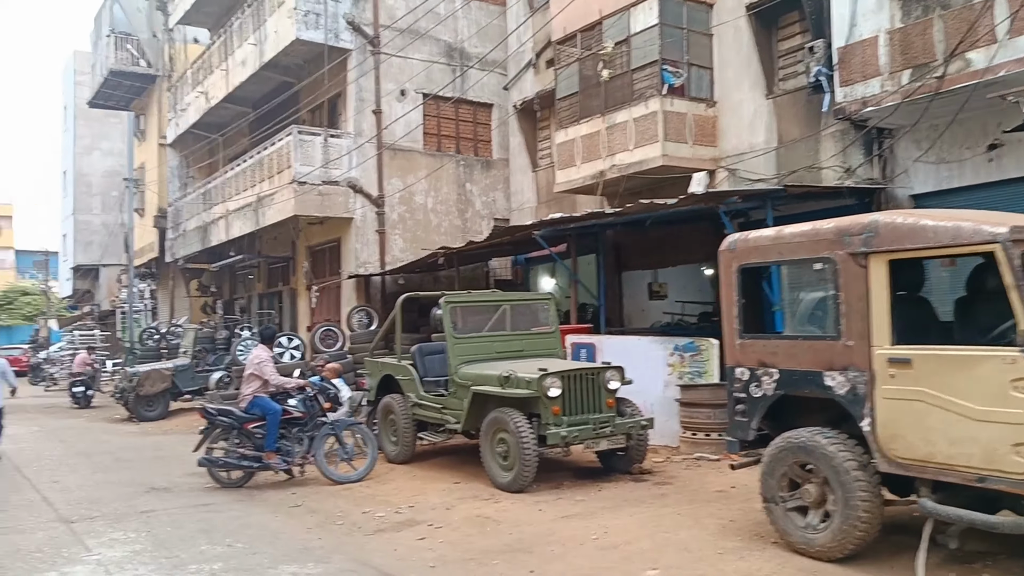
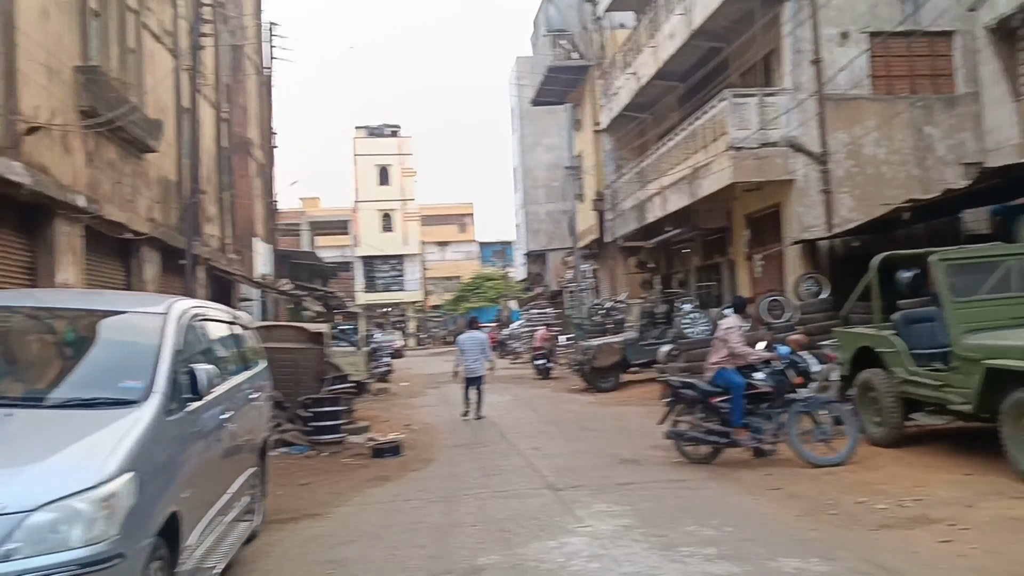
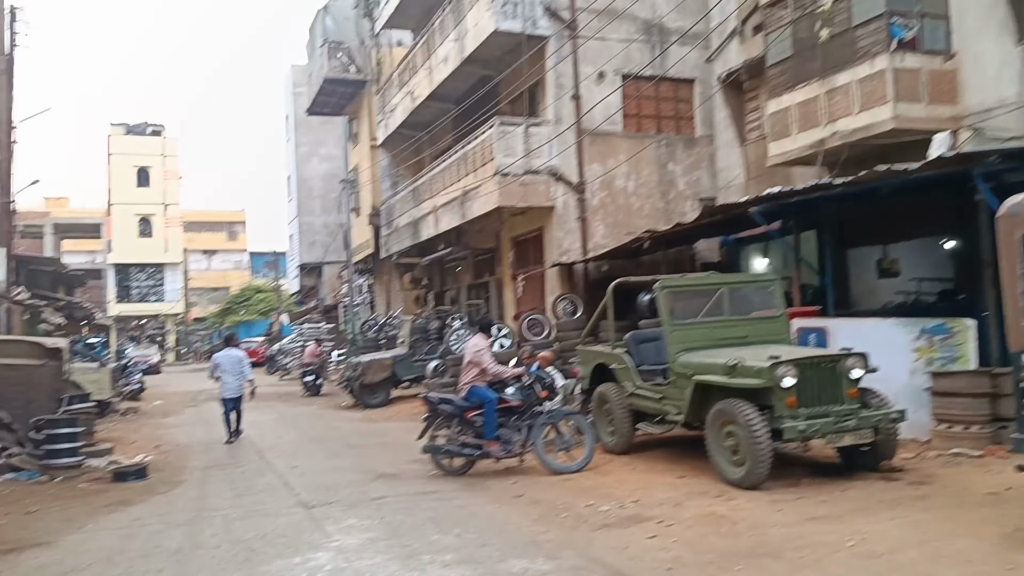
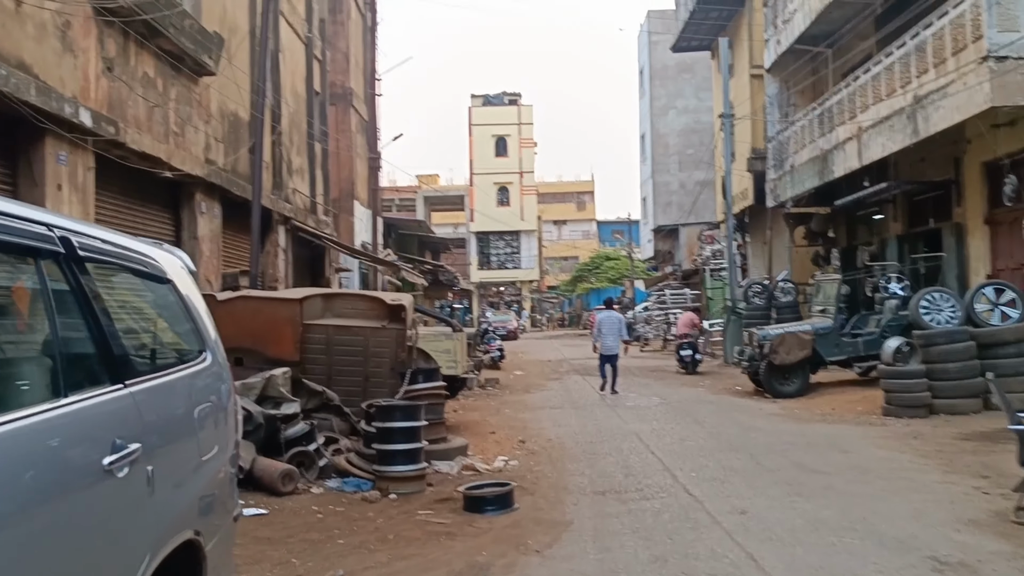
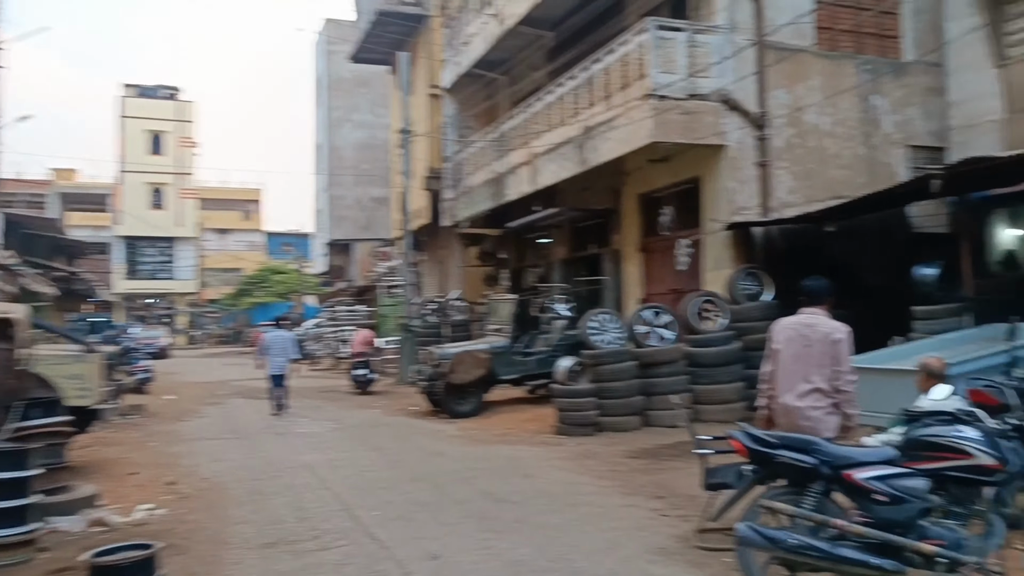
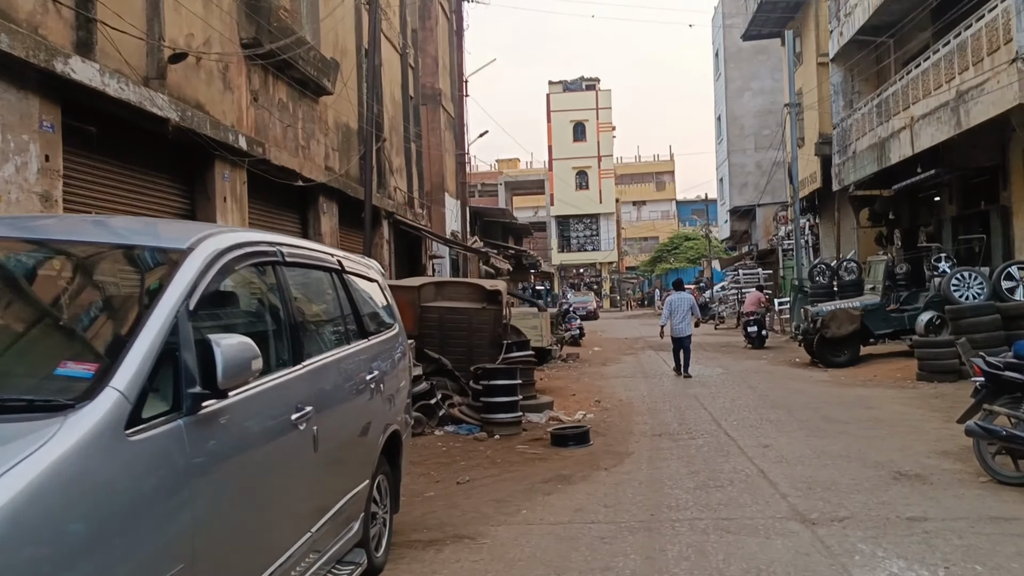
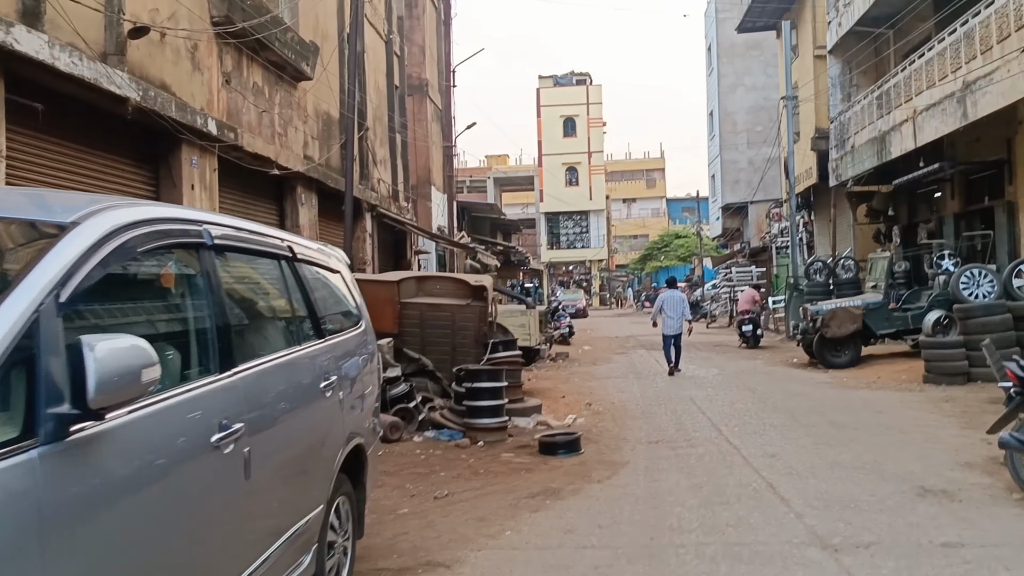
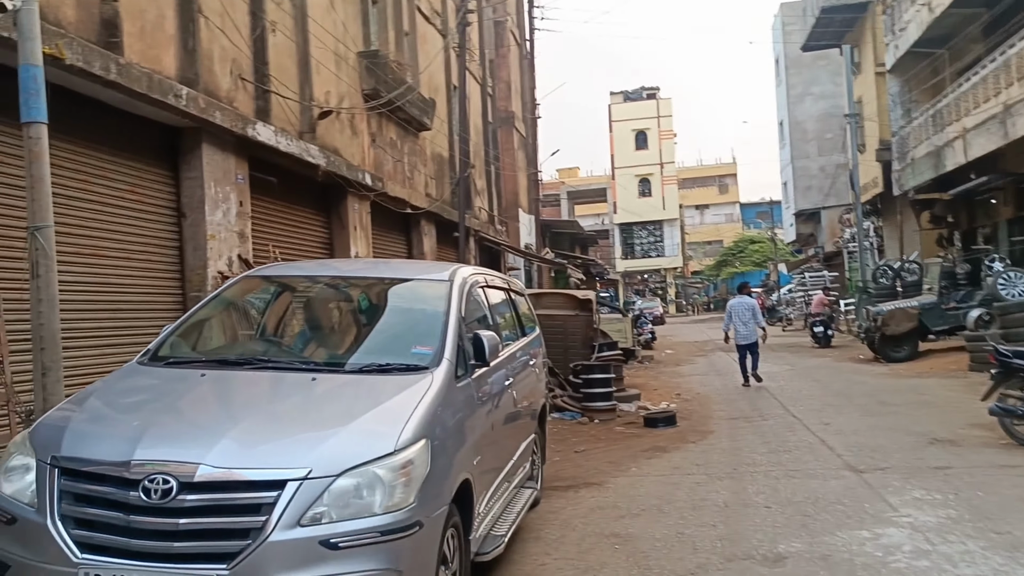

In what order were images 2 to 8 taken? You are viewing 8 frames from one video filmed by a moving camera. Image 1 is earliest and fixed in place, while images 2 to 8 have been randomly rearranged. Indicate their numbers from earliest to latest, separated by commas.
3, 2, 8, 6, 7, 4, 5
